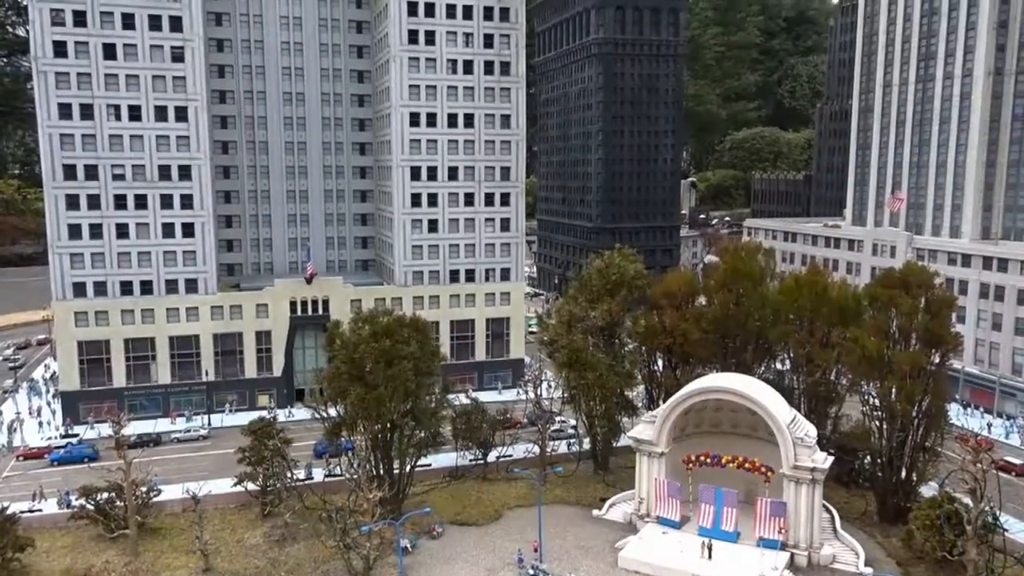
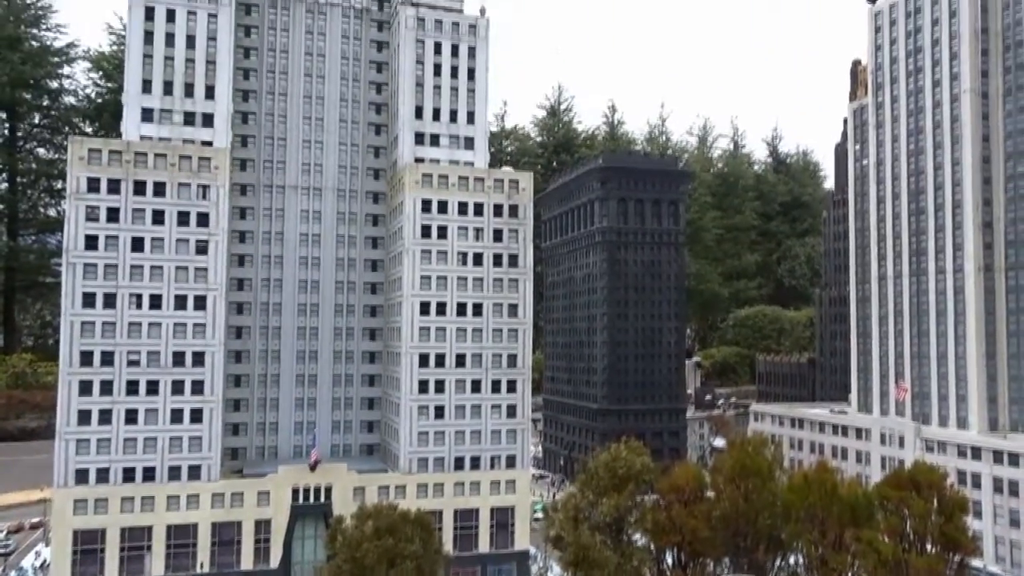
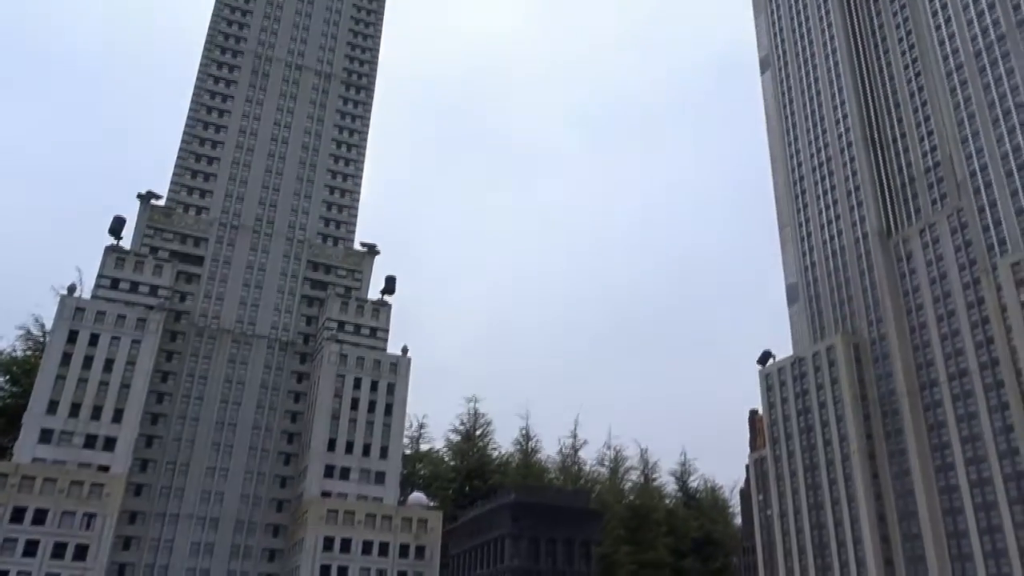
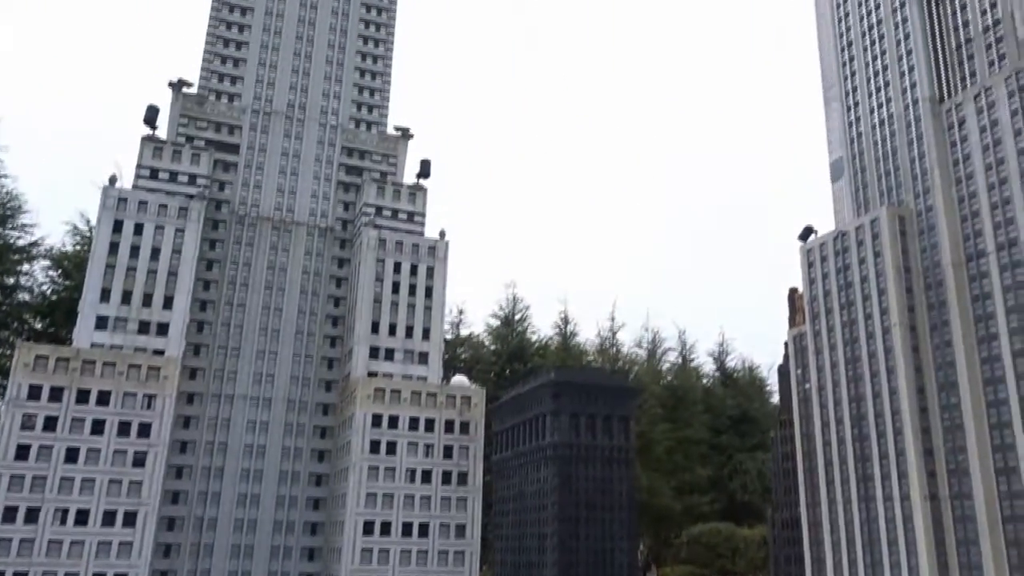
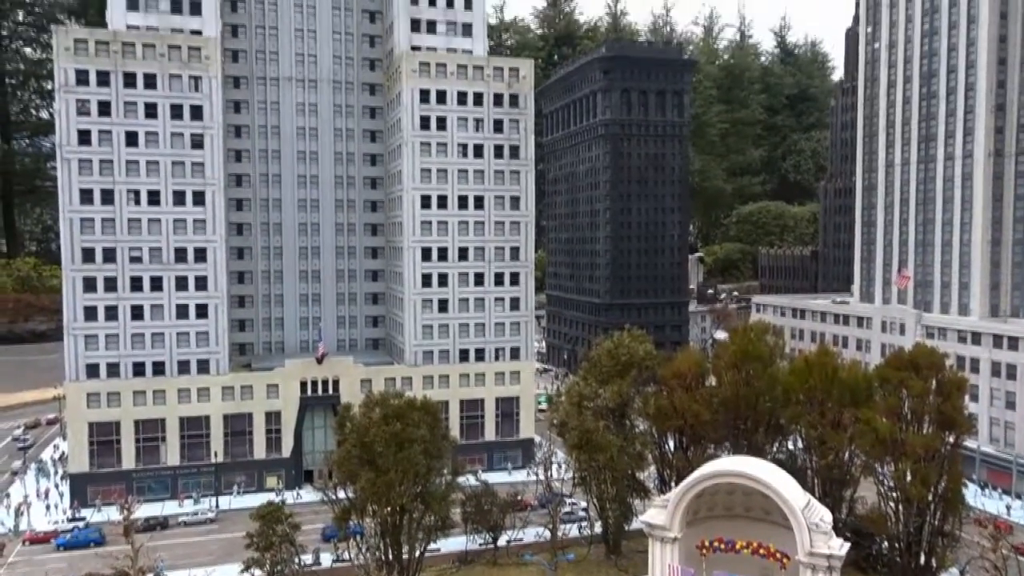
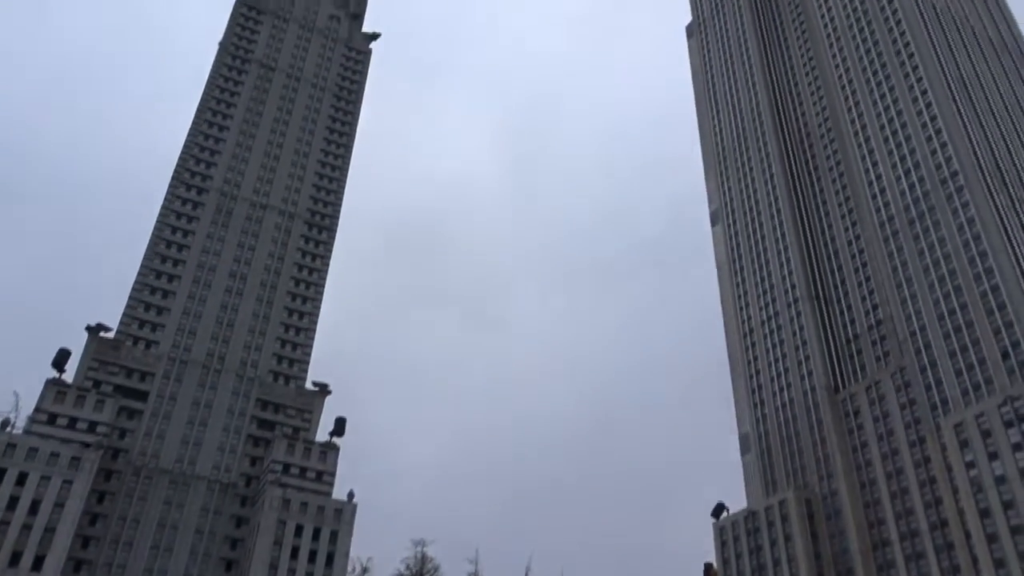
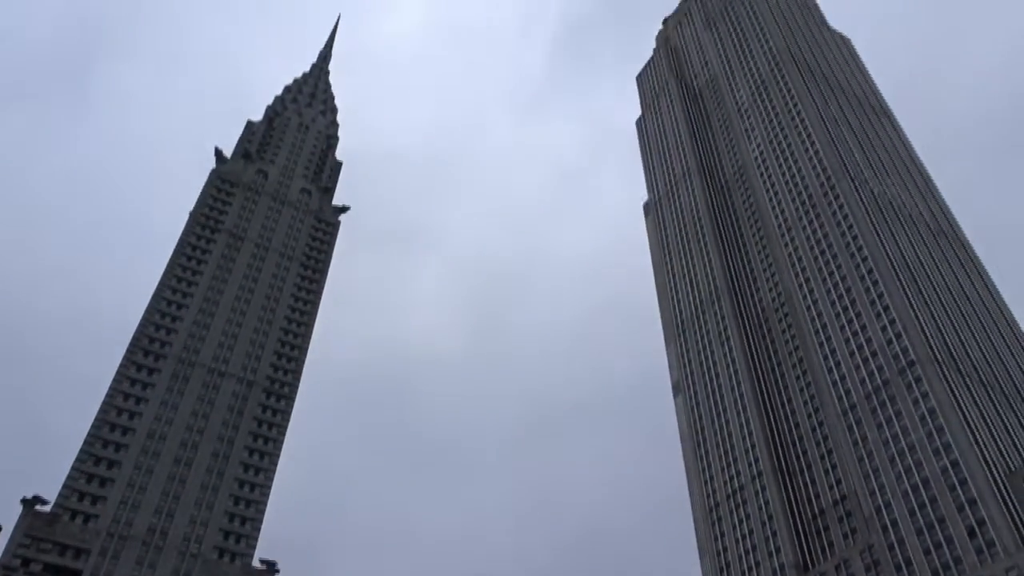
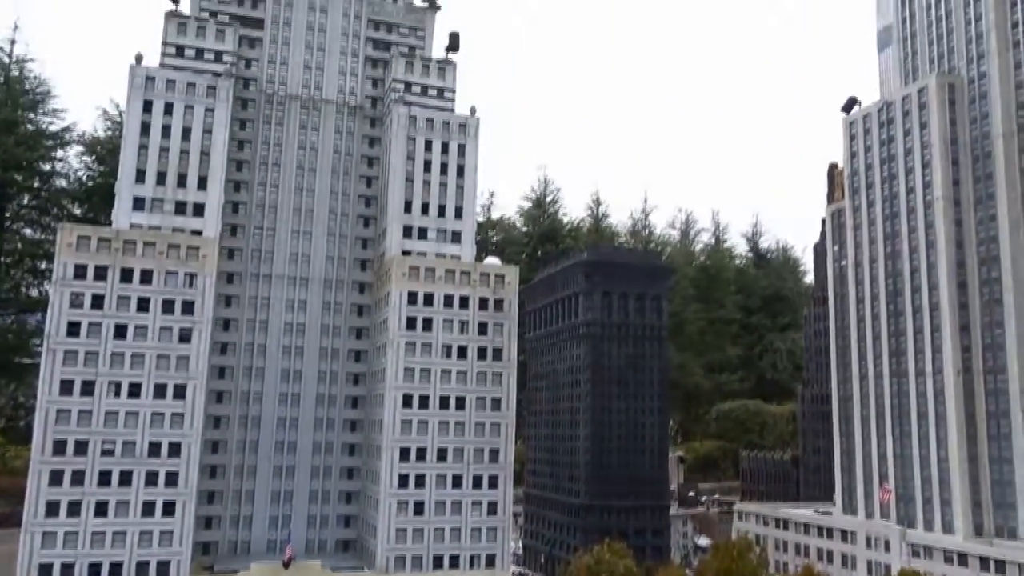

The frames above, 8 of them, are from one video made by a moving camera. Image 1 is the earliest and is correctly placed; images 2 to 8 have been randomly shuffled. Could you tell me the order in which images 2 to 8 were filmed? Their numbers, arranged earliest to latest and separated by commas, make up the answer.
5, 2, 8, 4, 3, 6, 7
